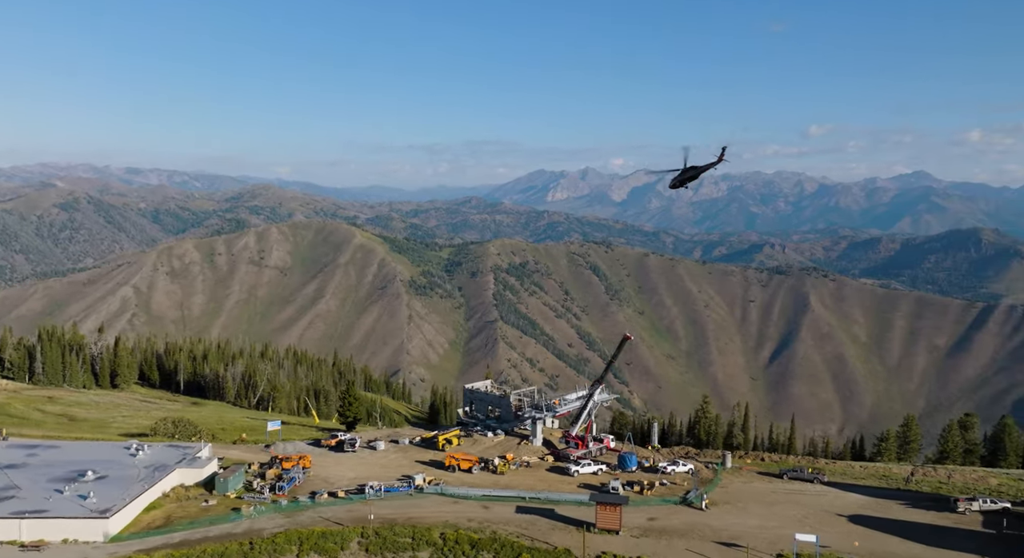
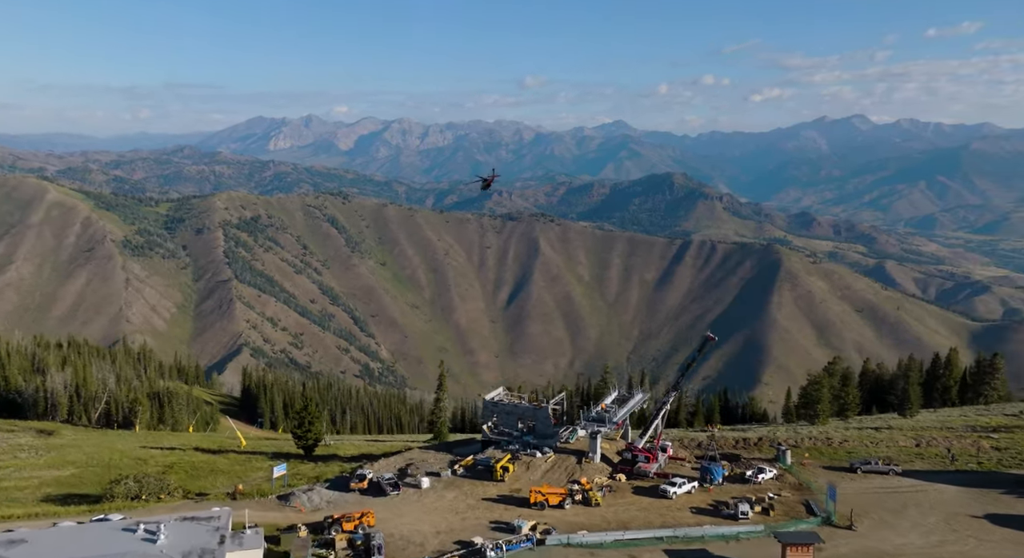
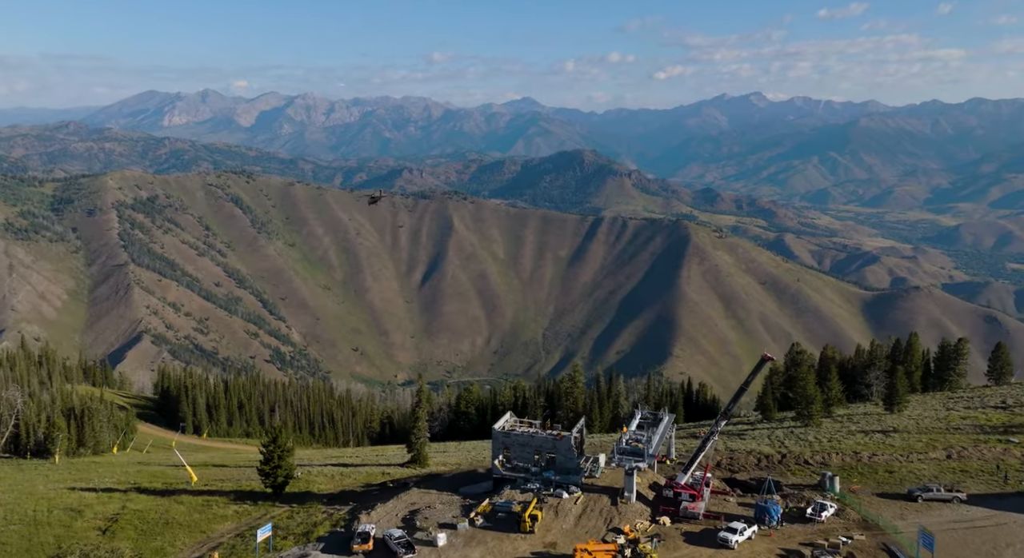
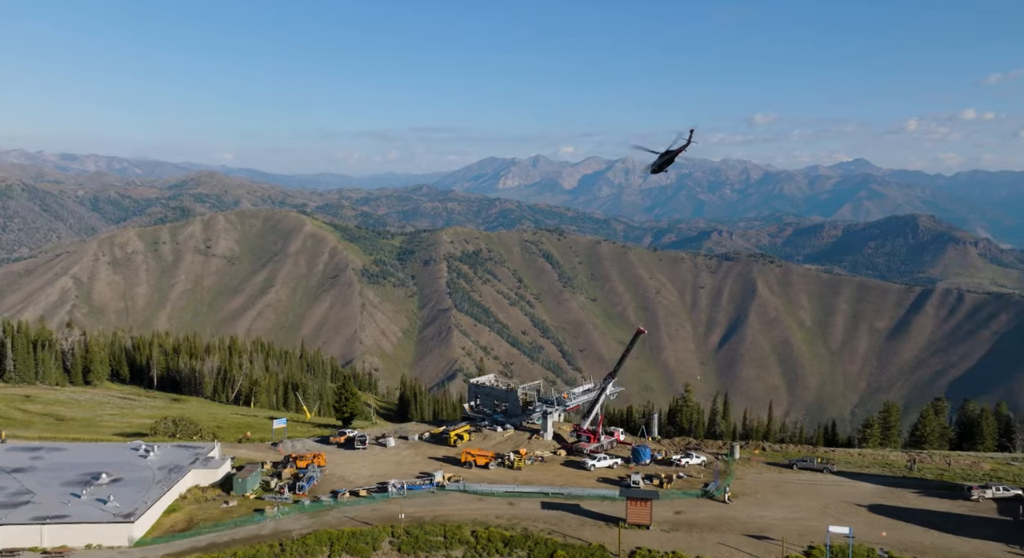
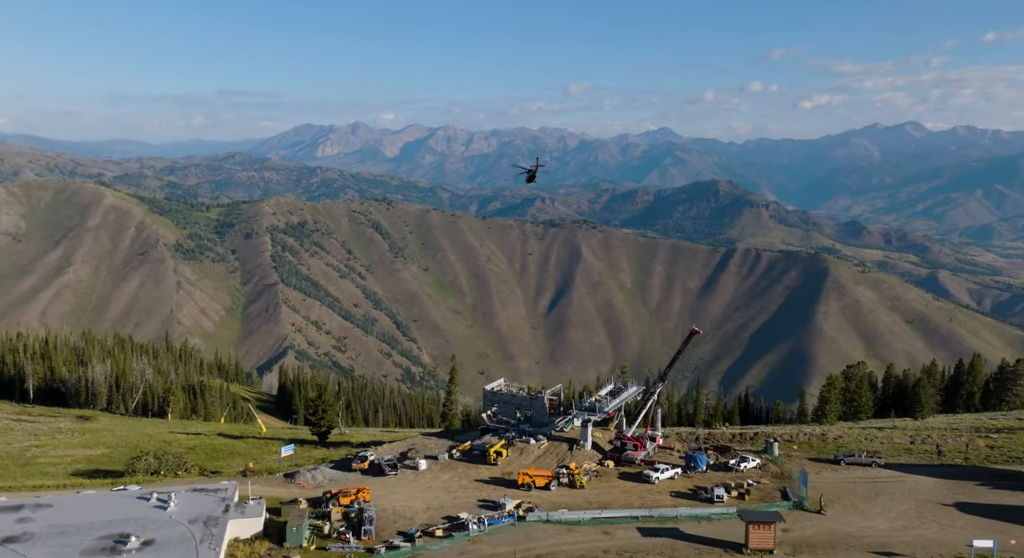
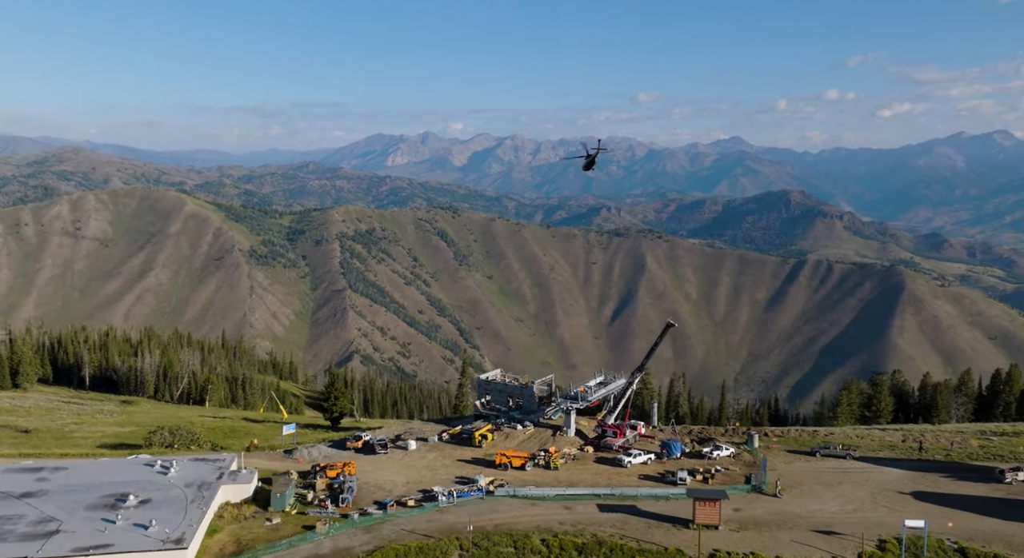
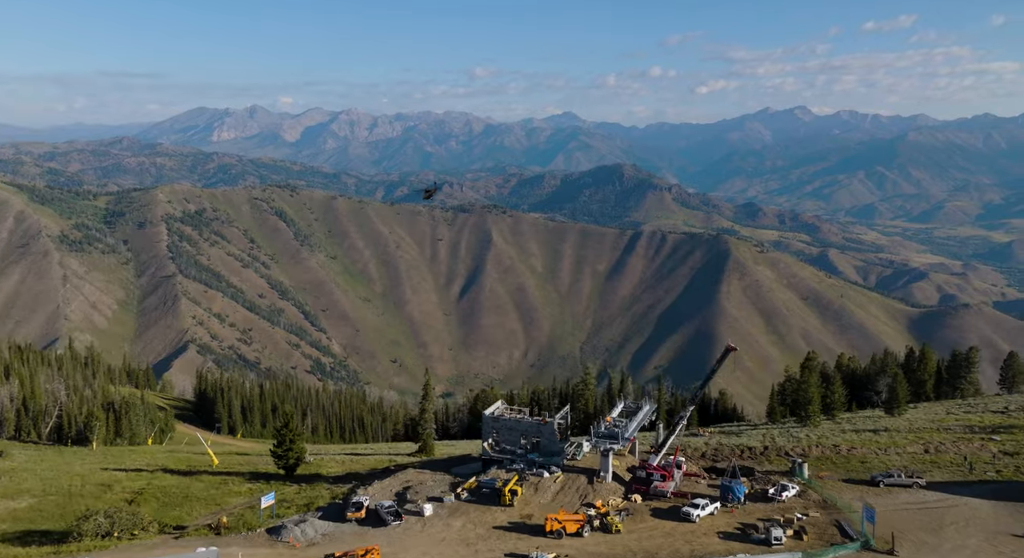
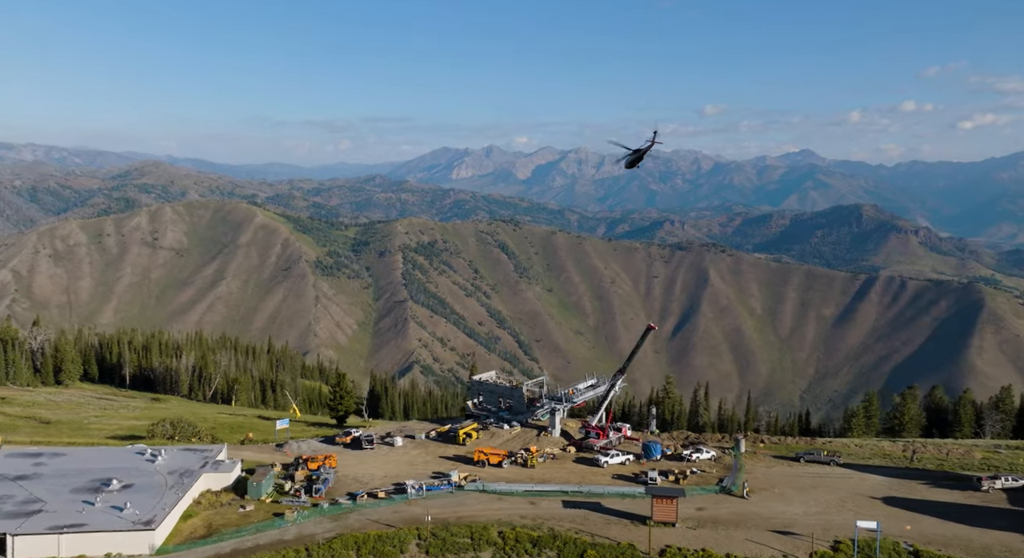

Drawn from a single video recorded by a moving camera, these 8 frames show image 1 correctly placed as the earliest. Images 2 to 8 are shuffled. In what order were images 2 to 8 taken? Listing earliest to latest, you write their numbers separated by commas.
4, 8, 6, 5, 2, 7, 3
